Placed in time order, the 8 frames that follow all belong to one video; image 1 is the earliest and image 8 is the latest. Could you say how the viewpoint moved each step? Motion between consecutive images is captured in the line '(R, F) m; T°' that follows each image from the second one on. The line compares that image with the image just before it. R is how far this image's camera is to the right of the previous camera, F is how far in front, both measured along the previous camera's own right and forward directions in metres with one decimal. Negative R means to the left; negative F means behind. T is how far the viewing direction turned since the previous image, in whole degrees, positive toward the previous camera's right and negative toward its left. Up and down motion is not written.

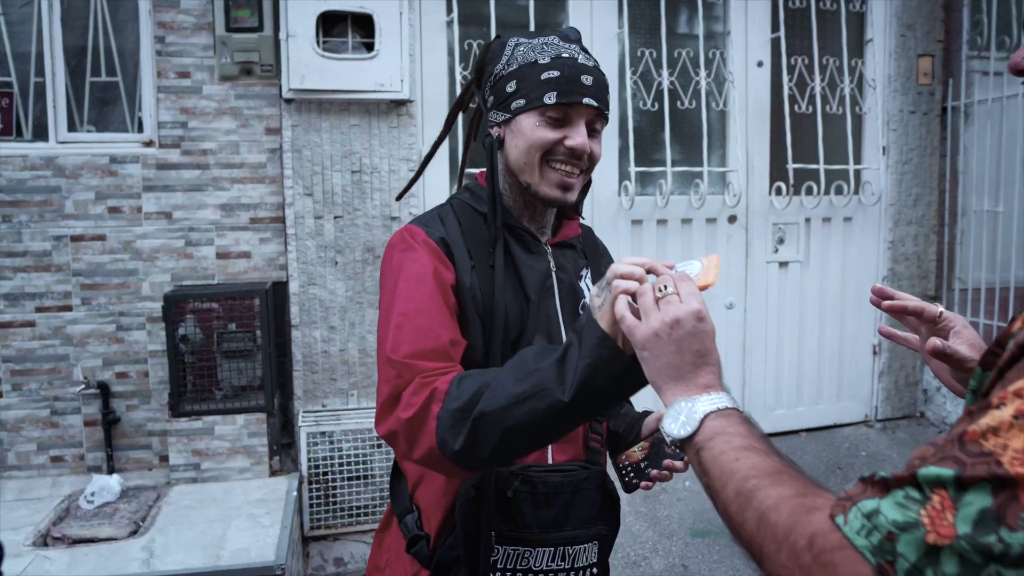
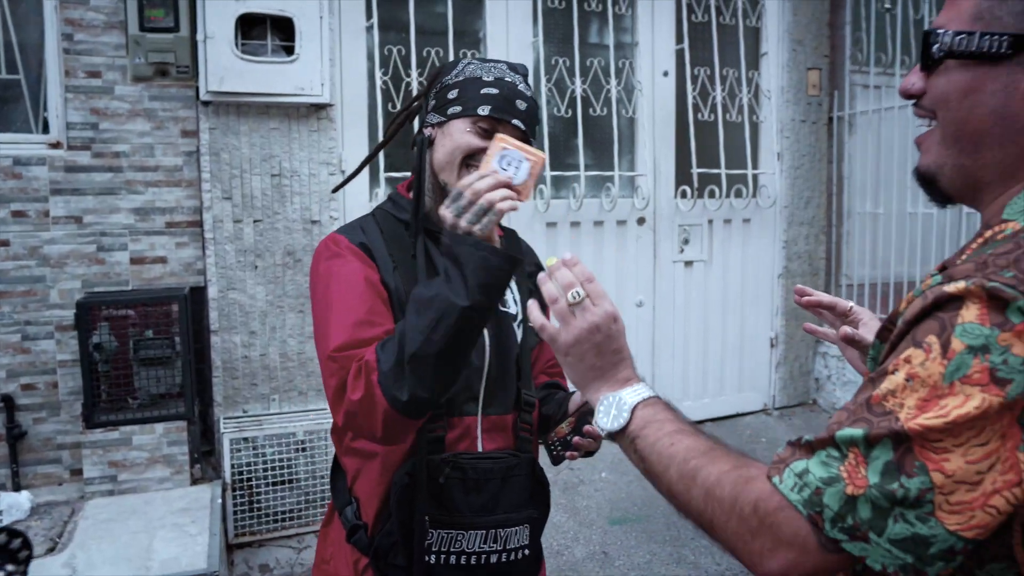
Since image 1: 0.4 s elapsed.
(-0.1, -0.1) m; +7°
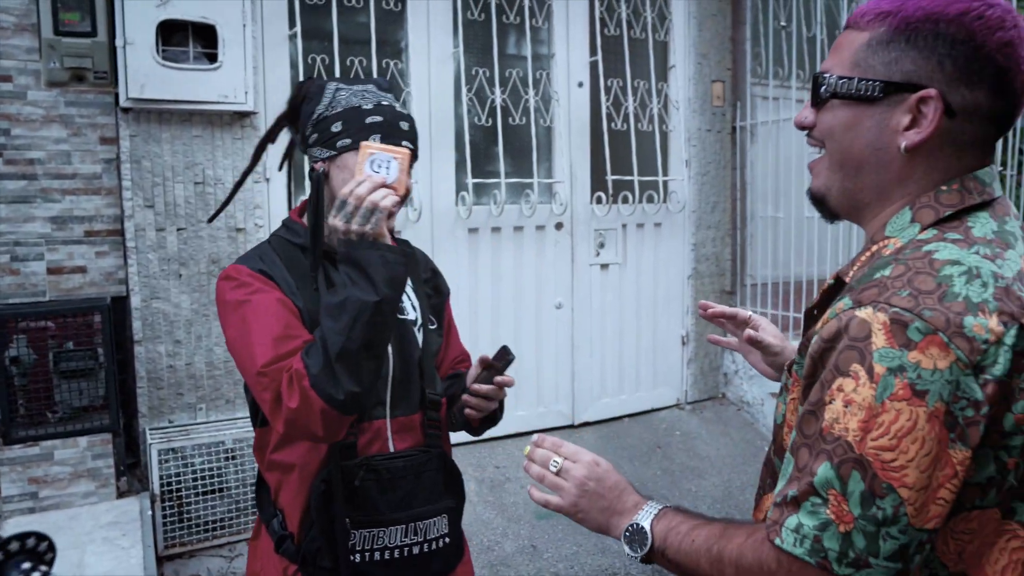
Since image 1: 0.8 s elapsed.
(-0.1, -0.1) m; +6°
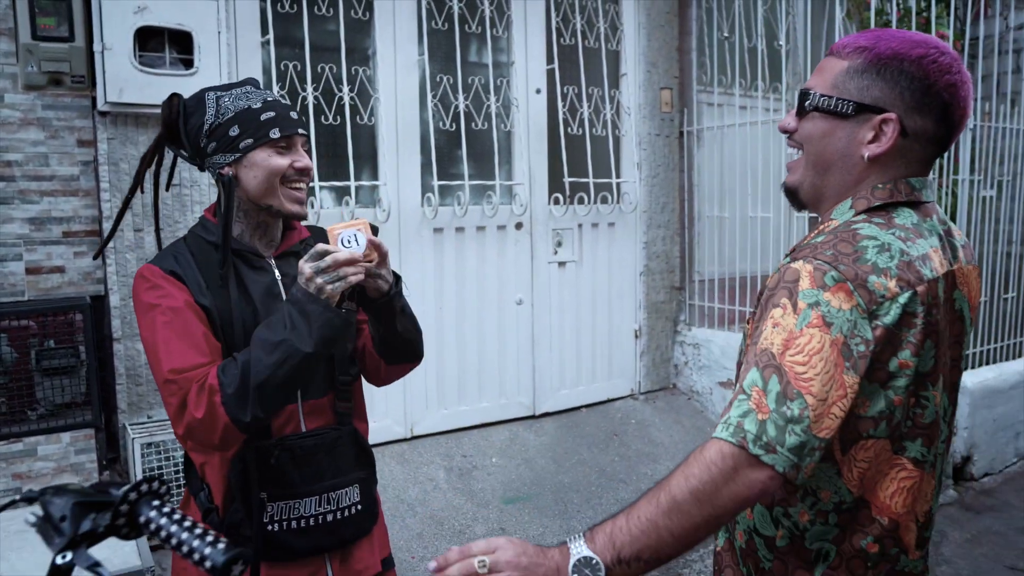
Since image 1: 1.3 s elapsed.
(-0.1, -0.2) m; +4°
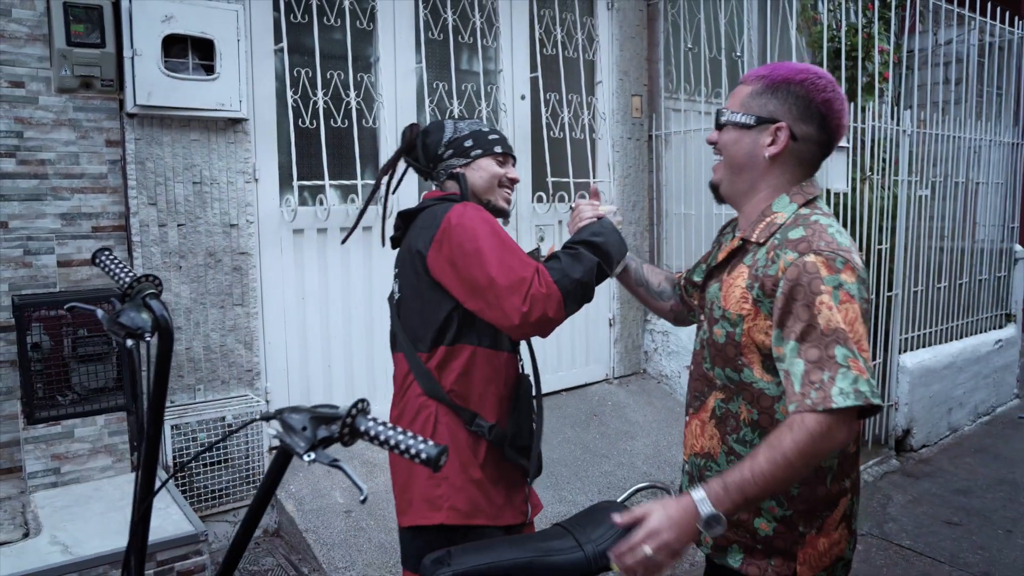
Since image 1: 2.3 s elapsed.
(-0.3, -0.3) m; +4°
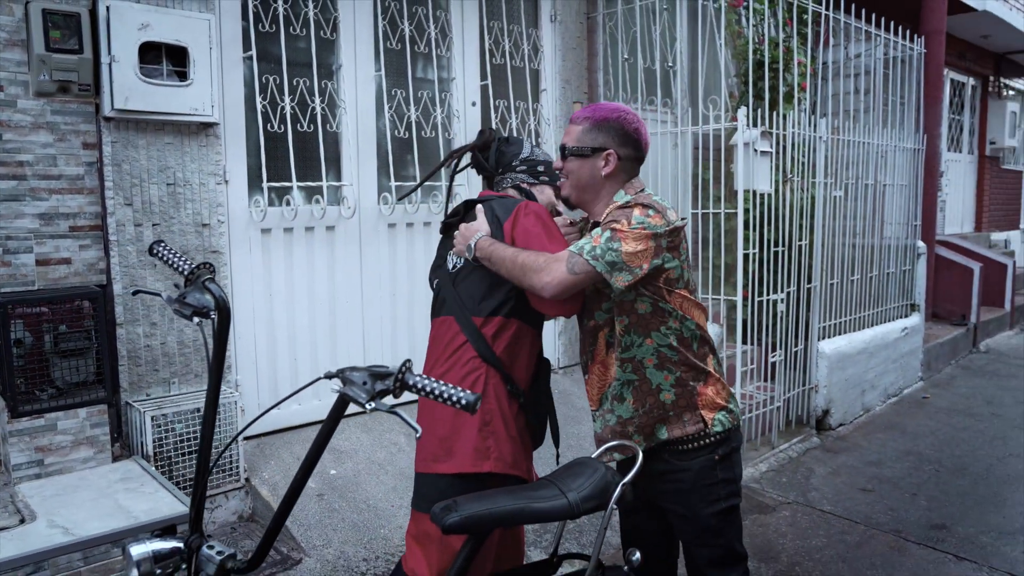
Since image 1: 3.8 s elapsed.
(-0.2, -0.3) m; +5°
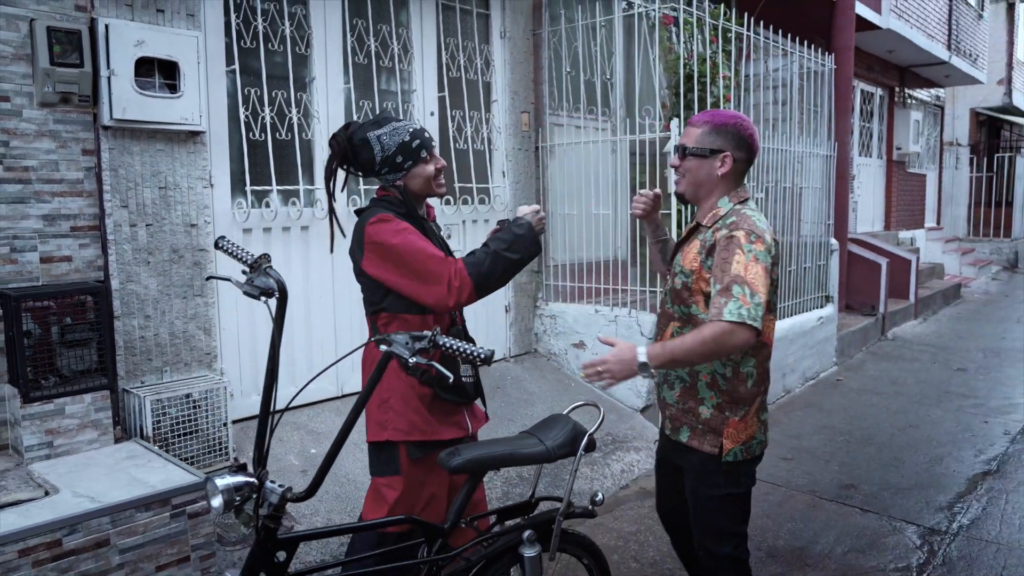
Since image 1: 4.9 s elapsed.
(-0.2, -0.4) m; +5°
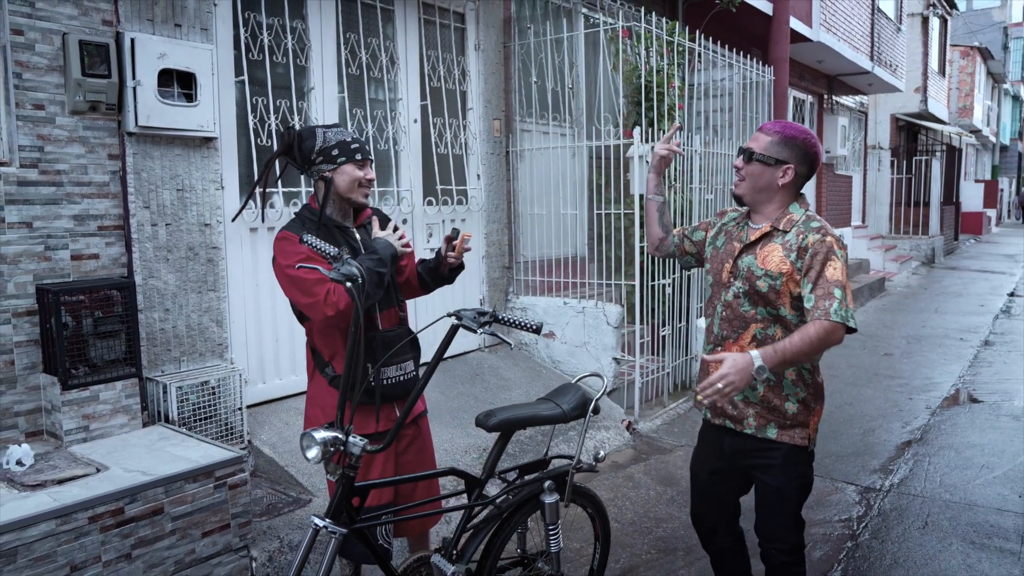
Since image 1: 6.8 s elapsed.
(-0.3, -0.4) m; +5°
